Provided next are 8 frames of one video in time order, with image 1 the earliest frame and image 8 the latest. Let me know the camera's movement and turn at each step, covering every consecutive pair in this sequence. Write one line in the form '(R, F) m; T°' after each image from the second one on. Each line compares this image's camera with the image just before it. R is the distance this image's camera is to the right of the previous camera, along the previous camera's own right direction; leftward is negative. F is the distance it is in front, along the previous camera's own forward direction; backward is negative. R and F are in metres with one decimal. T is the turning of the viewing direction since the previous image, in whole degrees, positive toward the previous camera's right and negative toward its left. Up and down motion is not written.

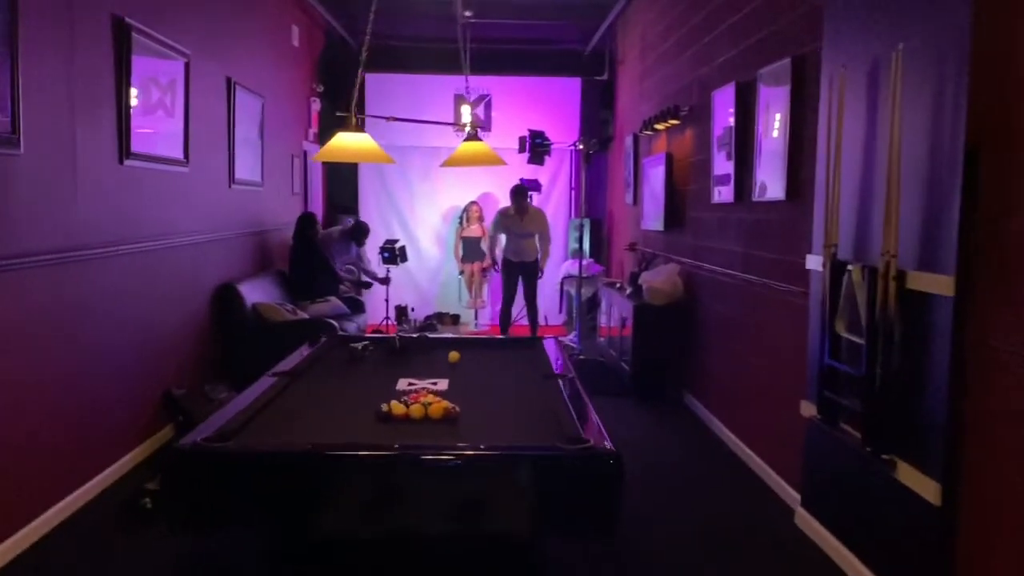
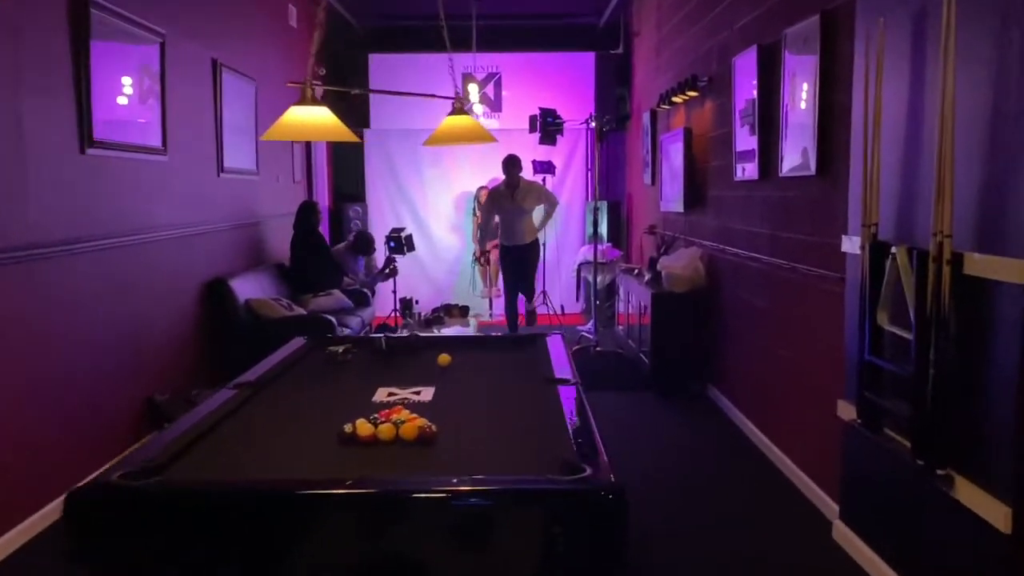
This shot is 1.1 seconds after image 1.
(+0.1, +0.3) m; -2°
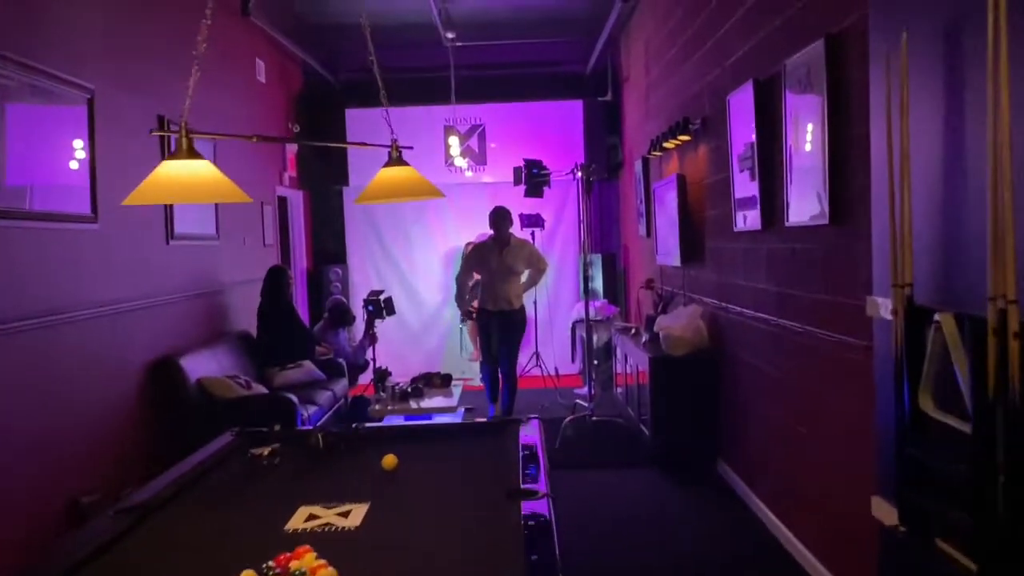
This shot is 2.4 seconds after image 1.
(+0.1, +0.5) m; 0°
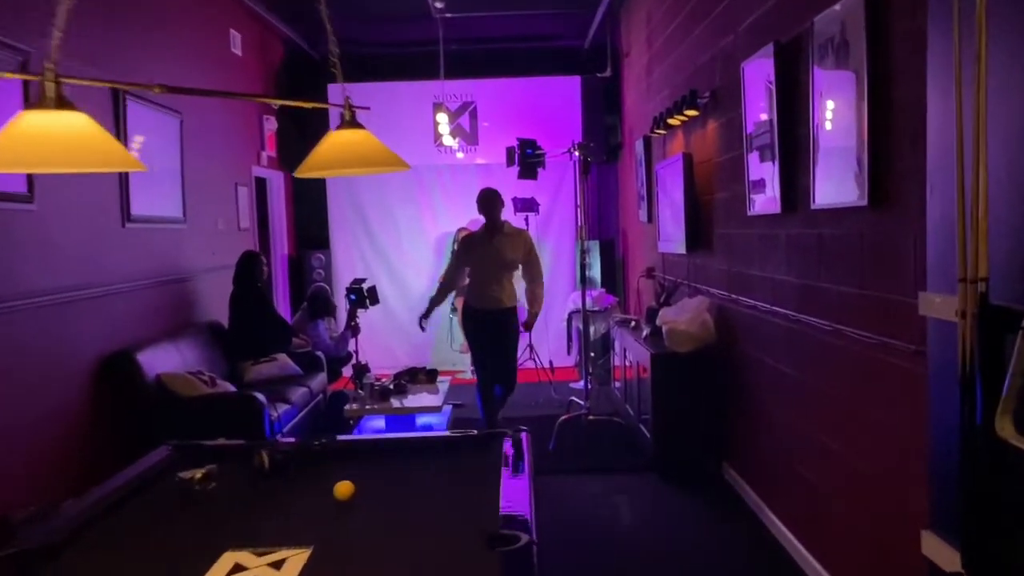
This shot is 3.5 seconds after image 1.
(0.0, +0.4) m; 0°
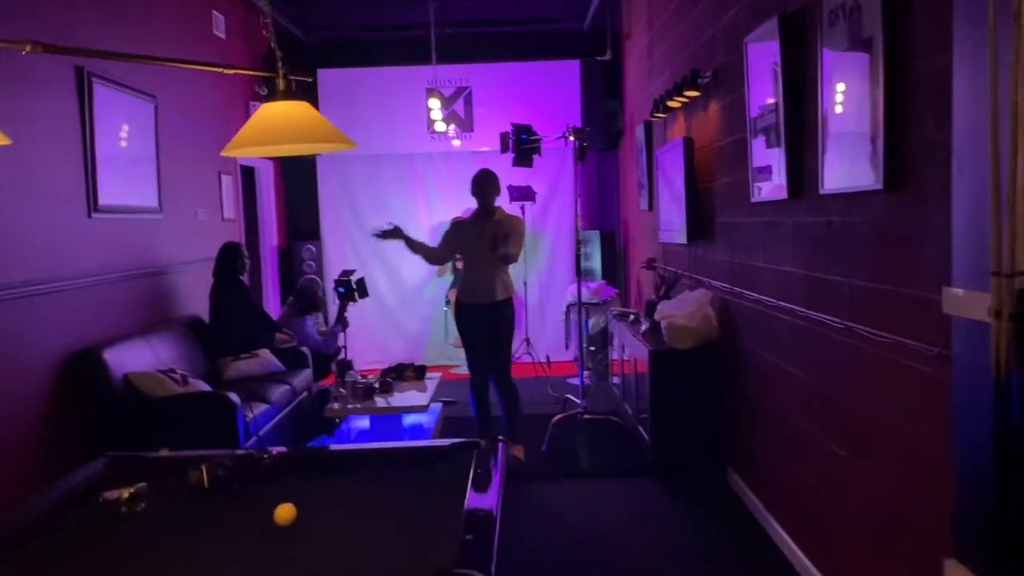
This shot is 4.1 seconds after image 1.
(+0.1, +0.2) m; -1°
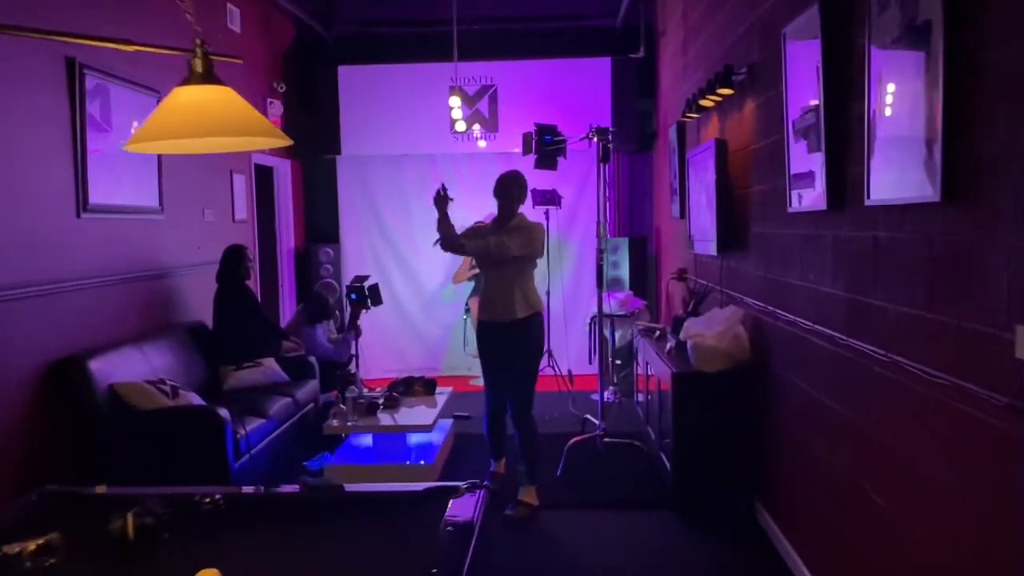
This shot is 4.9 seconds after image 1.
(+0.1, +0.3) m; -3°
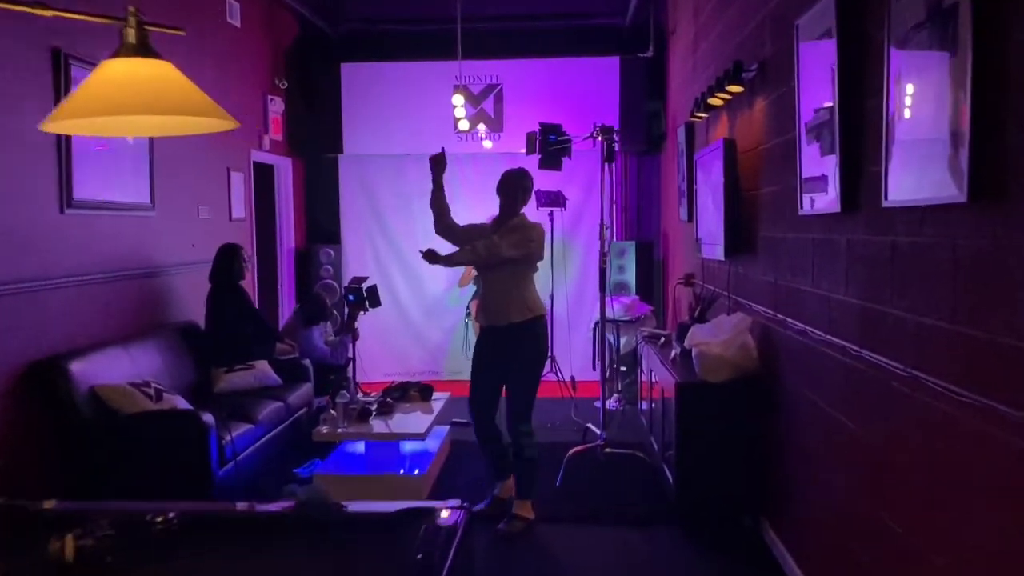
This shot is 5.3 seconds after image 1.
(+0.1, +0.1) m; -1°
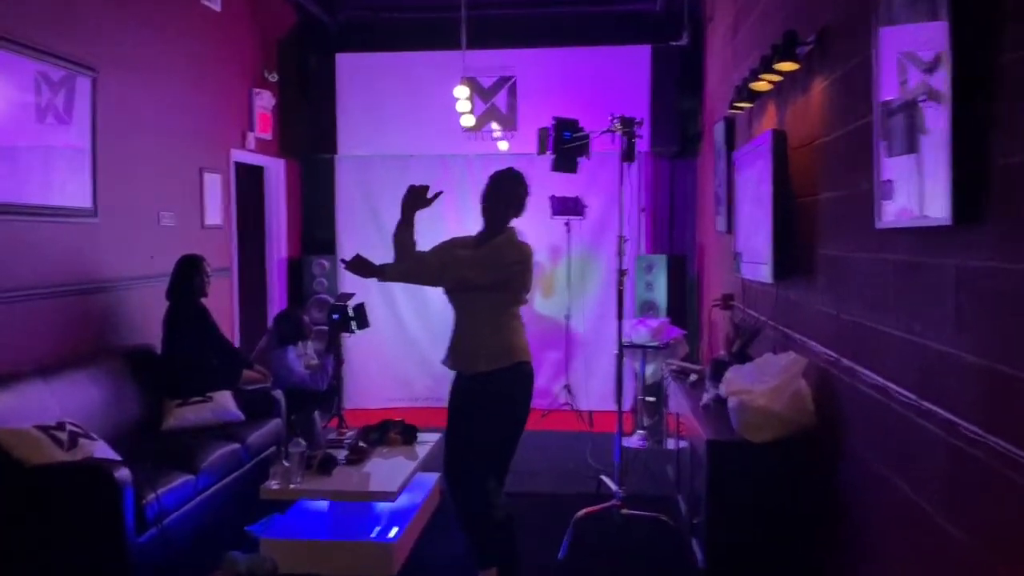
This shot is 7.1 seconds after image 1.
(+0.2, +0.7) m; -2°
